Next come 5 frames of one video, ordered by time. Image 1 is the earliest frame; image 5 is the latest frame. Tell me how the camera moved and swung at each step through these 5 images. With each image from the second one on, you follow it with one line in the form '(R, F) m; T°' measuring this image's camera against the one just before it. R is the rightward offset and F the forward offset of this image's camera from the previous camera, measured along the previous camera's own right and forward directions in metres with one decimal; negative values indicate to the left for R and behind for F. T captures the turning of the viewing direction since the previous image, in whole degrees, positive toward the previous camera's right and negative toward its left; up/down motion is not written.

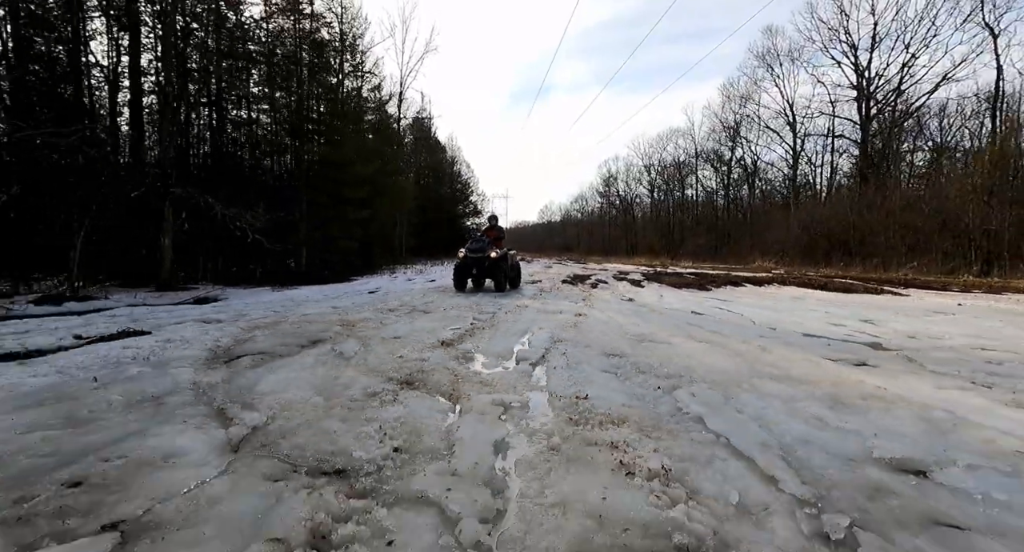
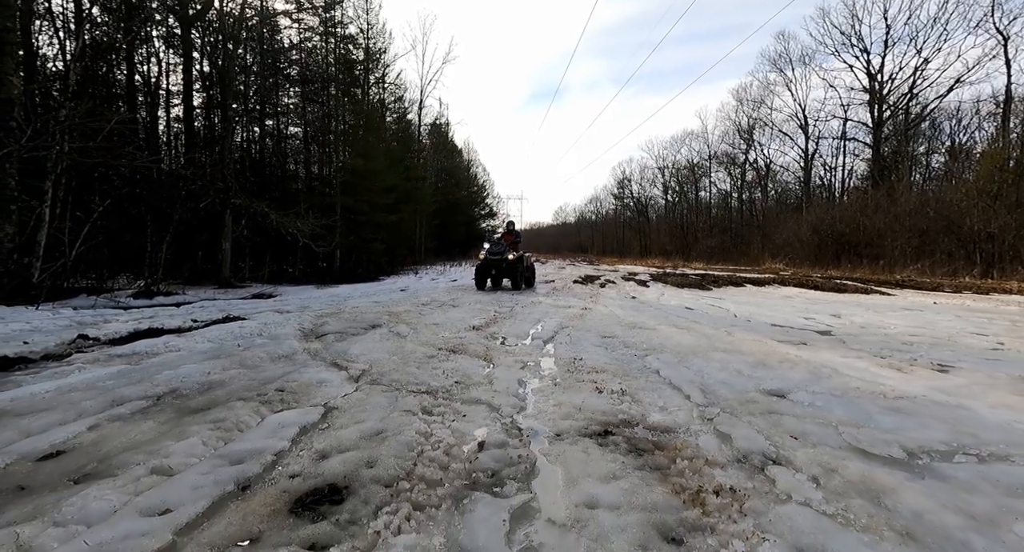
(0.0, -1.2) m; -2°
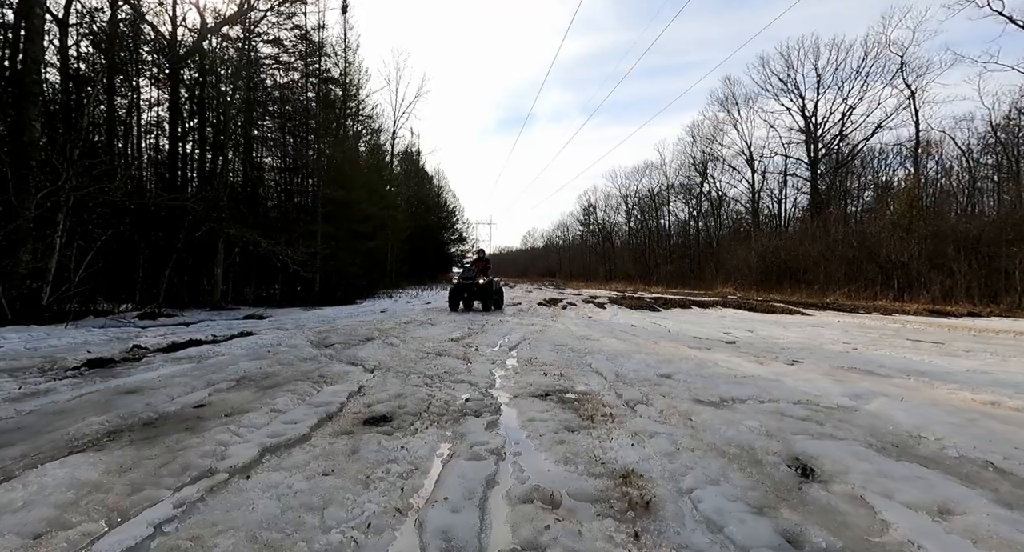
(0.0, -1.3) m; +4°
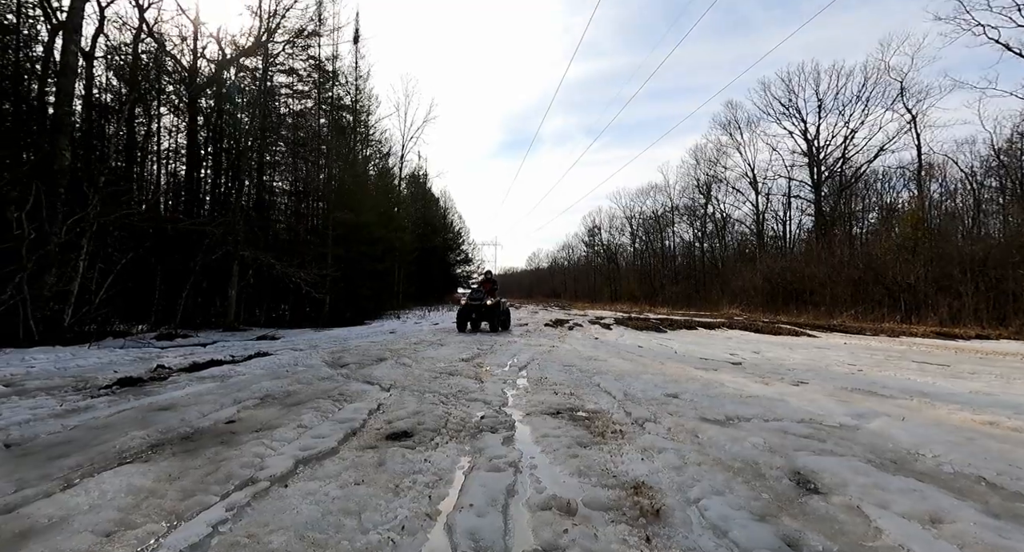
(-0.1, -0.2) m; -1°
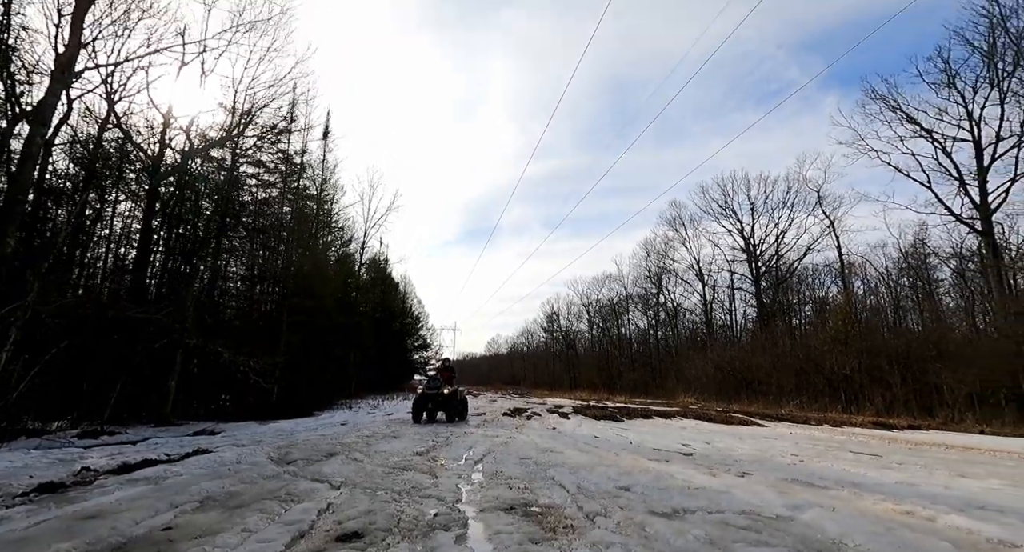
(0.0, -0.3) m; +5°
